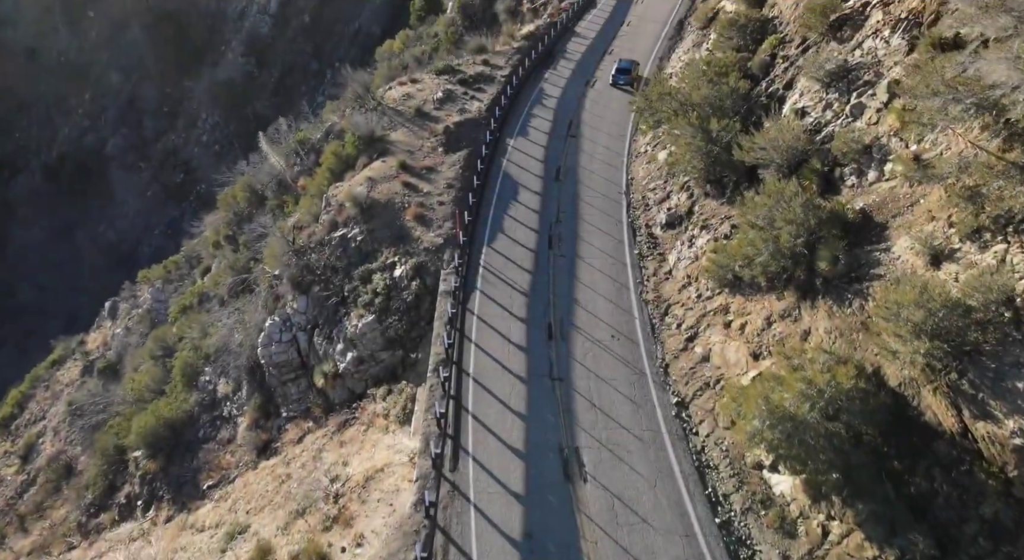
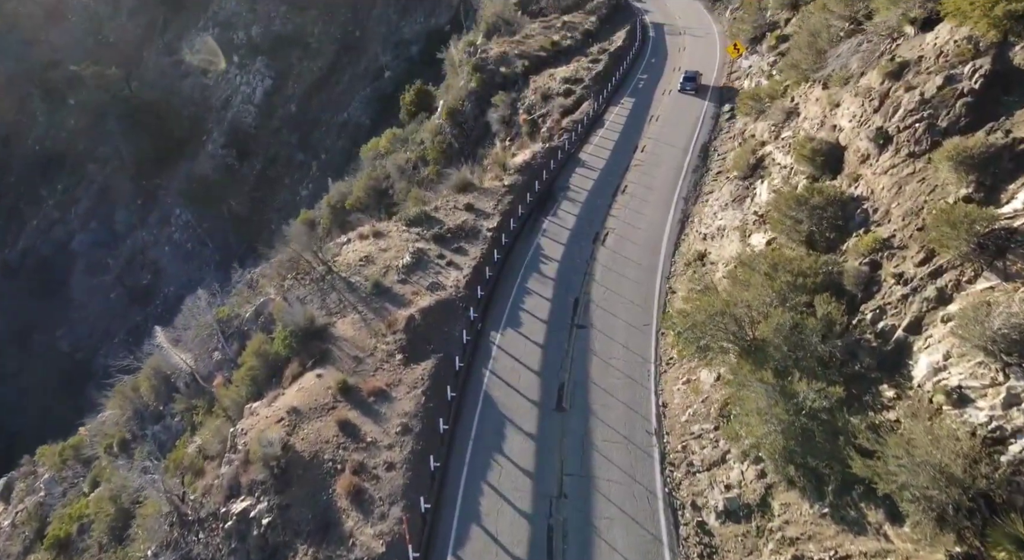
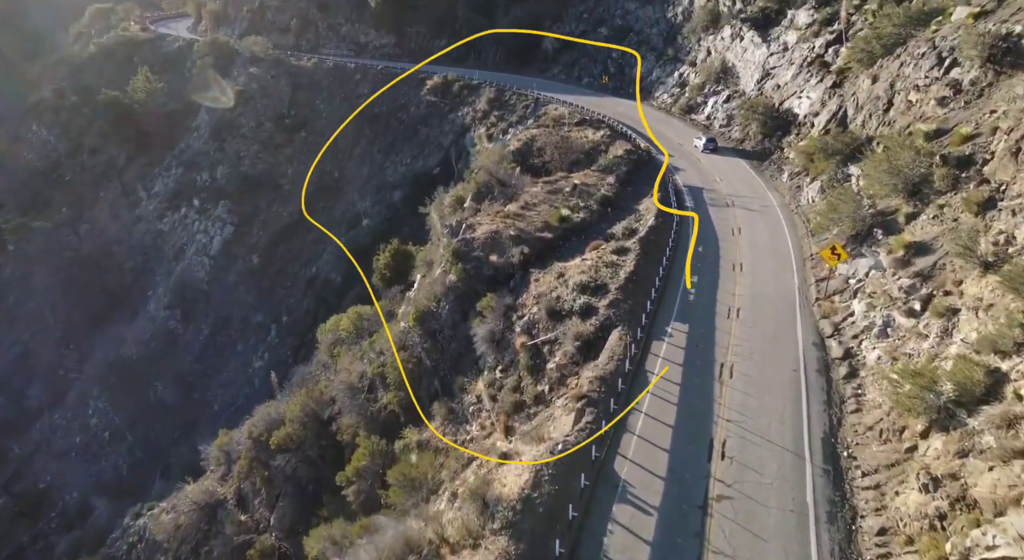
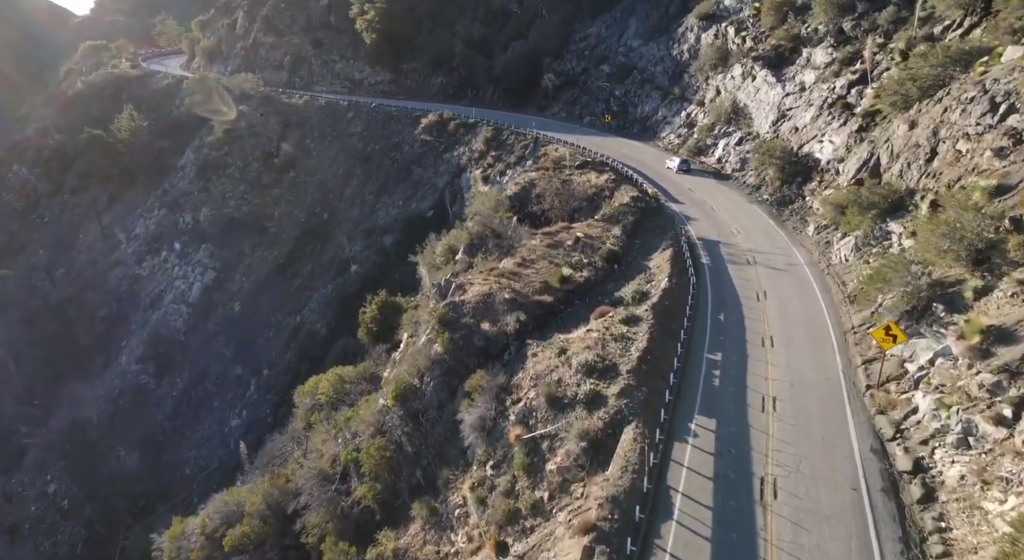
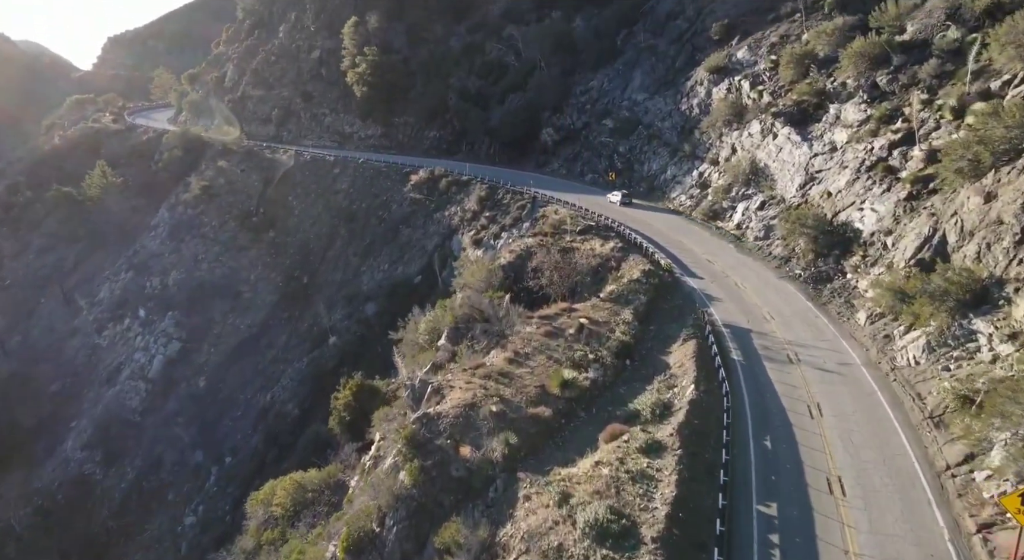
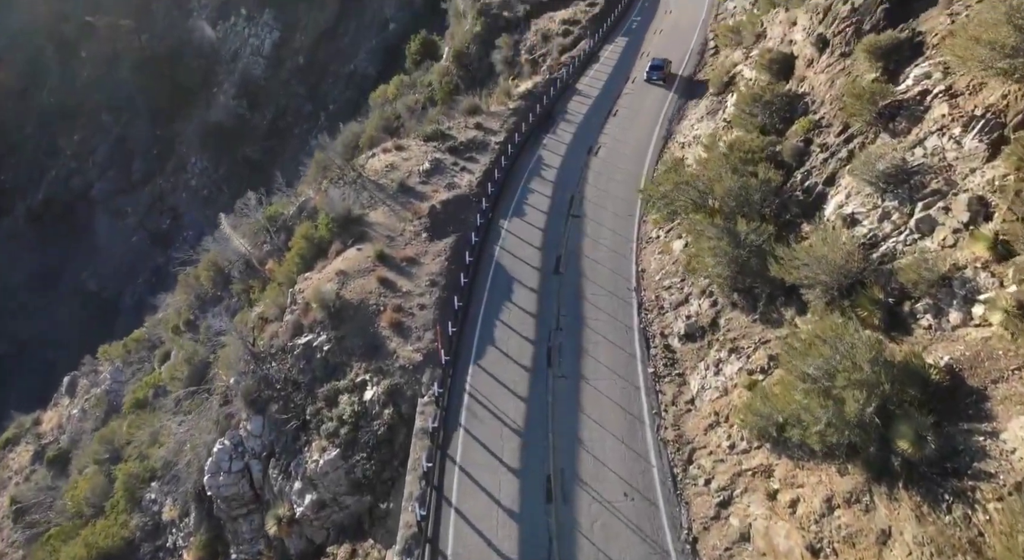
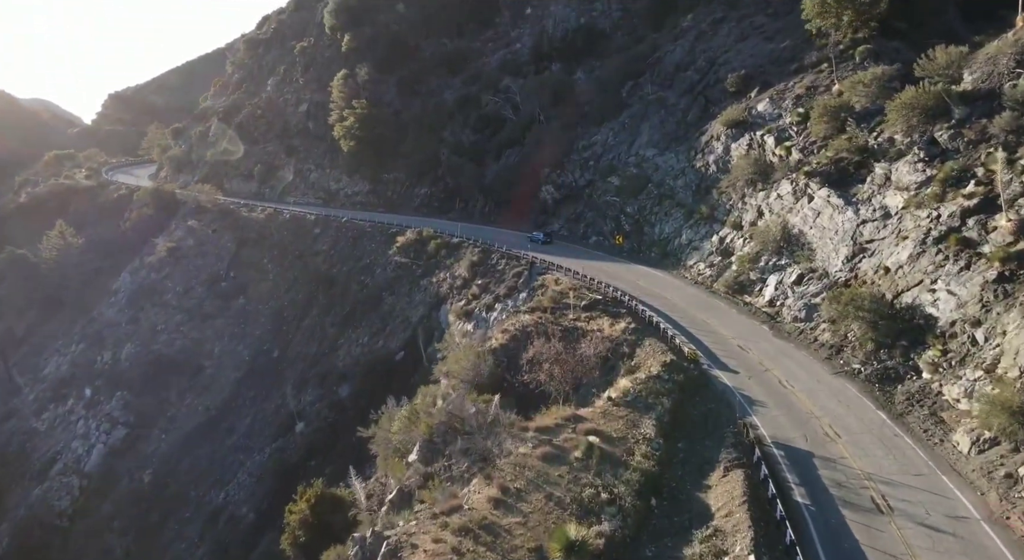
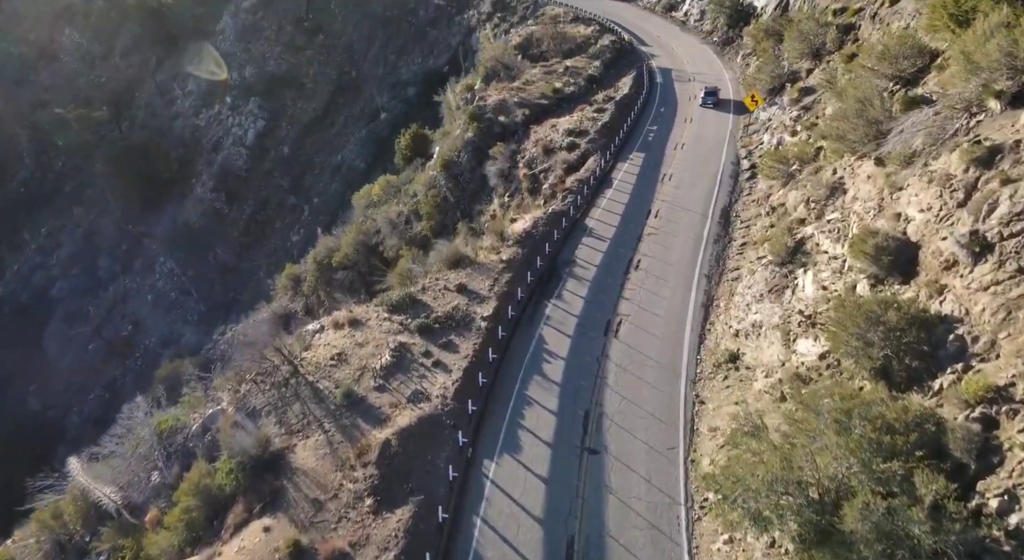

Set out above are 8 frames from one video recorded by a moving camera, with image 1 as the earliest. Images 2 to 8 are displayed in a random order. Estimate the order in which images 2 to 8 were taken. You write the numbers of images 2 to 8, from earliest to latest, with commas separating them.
6, 2, 8, 3, 4, 5, 7
